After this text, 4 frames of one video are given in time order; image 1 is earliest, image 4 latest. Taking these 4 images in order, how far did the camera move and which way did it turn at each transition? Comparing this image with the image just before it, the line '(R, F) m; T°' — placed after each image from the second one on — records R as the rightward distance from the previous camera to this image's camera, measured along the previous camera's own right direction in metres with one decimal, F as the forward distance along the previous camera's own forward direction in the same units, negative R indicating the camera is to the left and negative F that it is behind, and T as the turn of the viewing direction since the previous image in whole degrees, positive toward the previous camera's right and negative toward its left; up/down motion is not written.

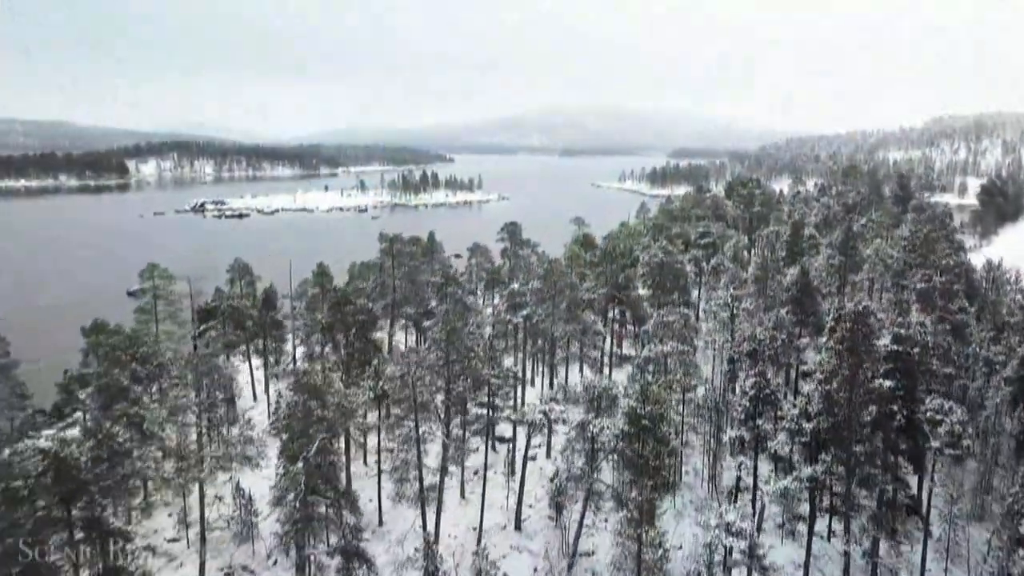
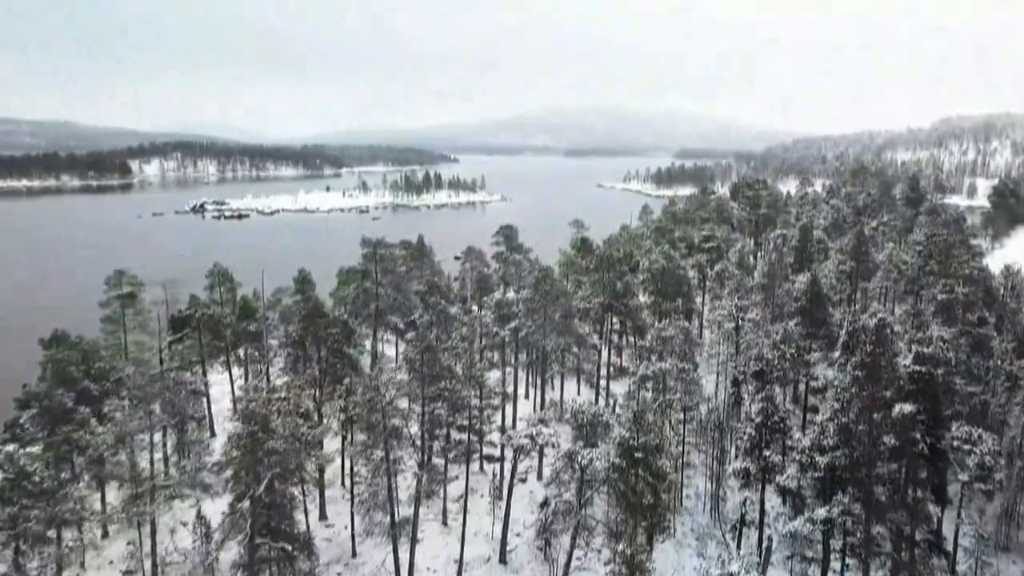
(+0.7, +2.4) m; 0°
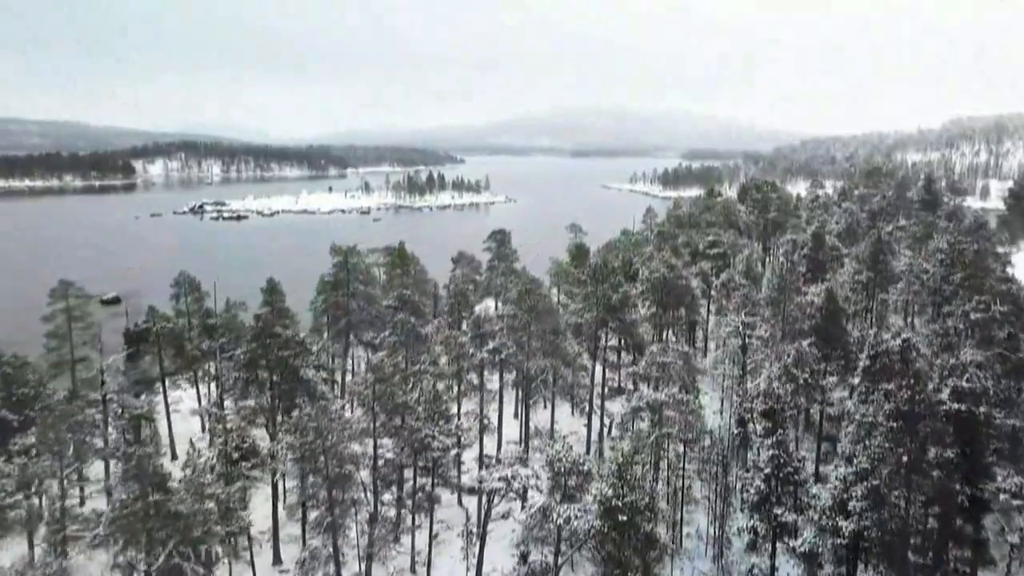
(+1.1, +3.4) m; -1°
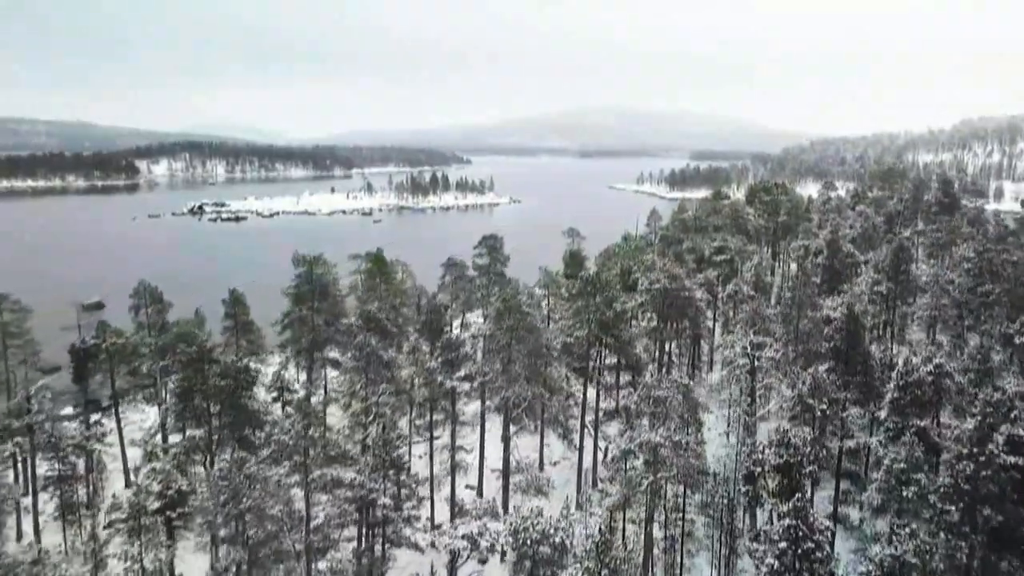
(+1.0, +3.4) m; -1°
